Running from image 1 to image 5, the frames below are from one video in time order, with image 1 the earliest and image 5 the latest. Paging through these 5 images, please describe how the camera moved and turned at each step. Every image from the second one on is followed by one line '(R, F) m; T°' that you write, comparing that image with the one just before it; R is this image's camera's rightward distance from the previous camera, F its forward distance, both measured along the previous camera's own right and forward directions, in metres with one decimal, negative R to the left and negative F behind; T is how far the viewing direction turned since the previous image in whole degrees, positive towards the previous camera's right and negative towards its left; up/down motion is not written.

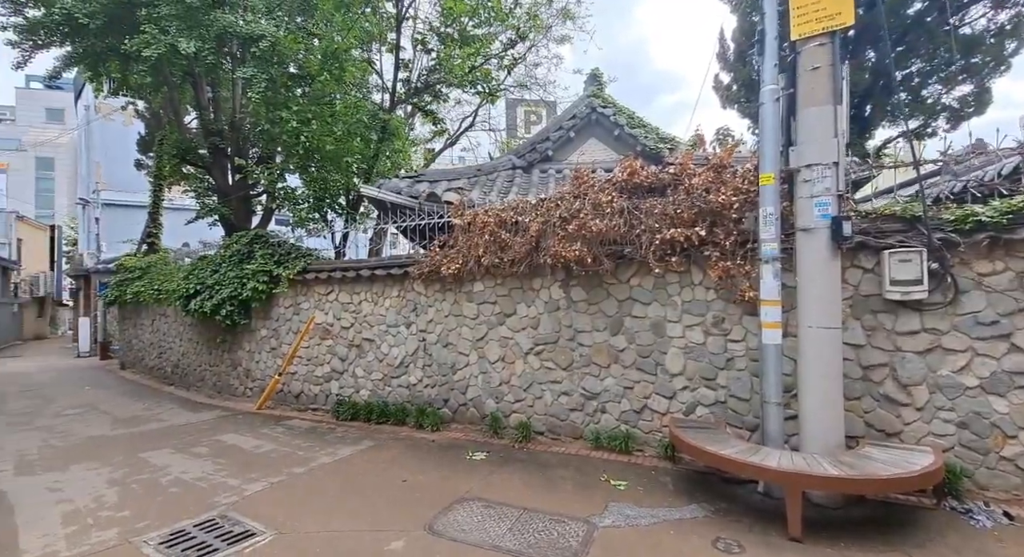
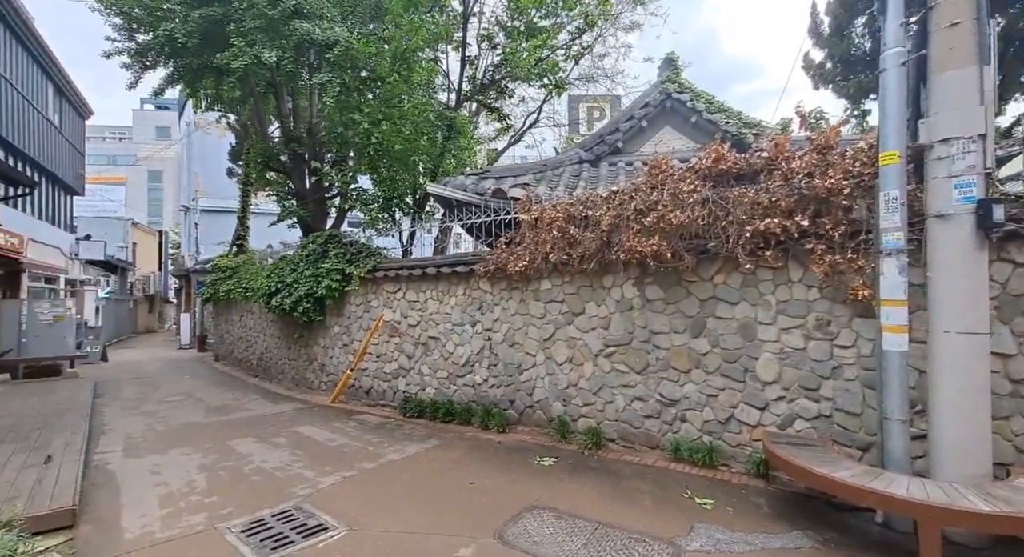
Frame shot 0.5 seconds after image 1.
(-0.1, +0.2) m; -8°
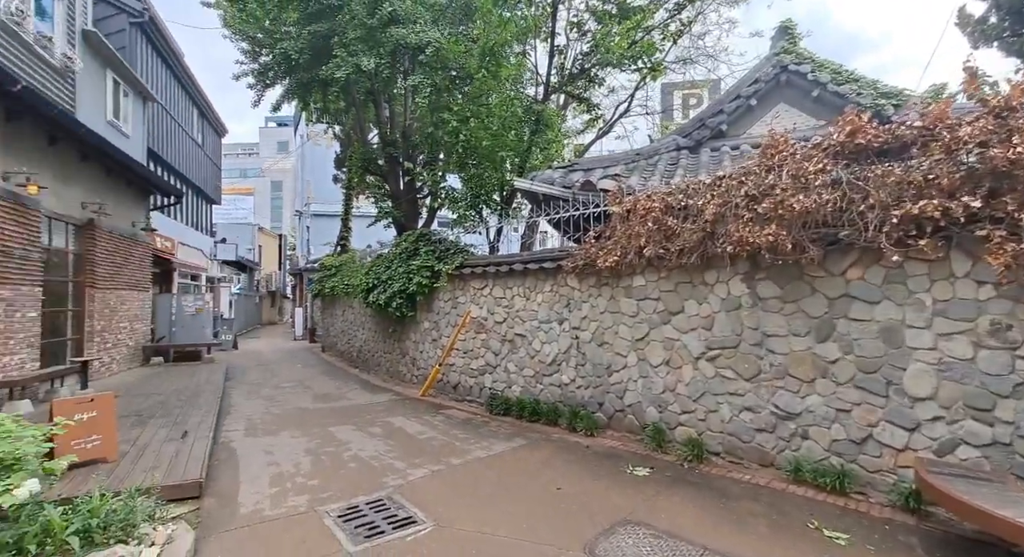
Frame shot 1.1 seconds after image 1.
(0.0, +0.2) m; -11°
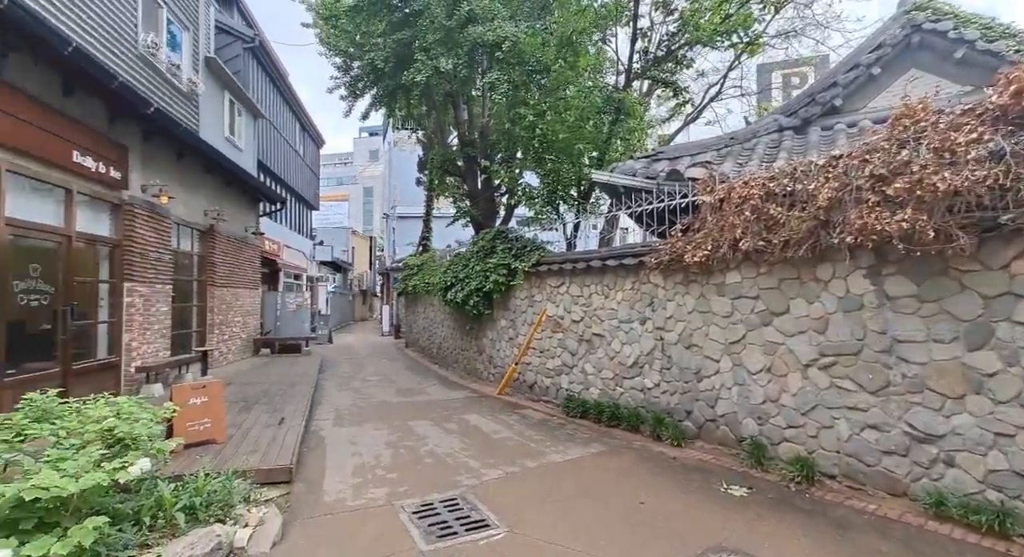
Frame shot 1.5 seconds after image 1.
(0.0, +0.2) m; -10°
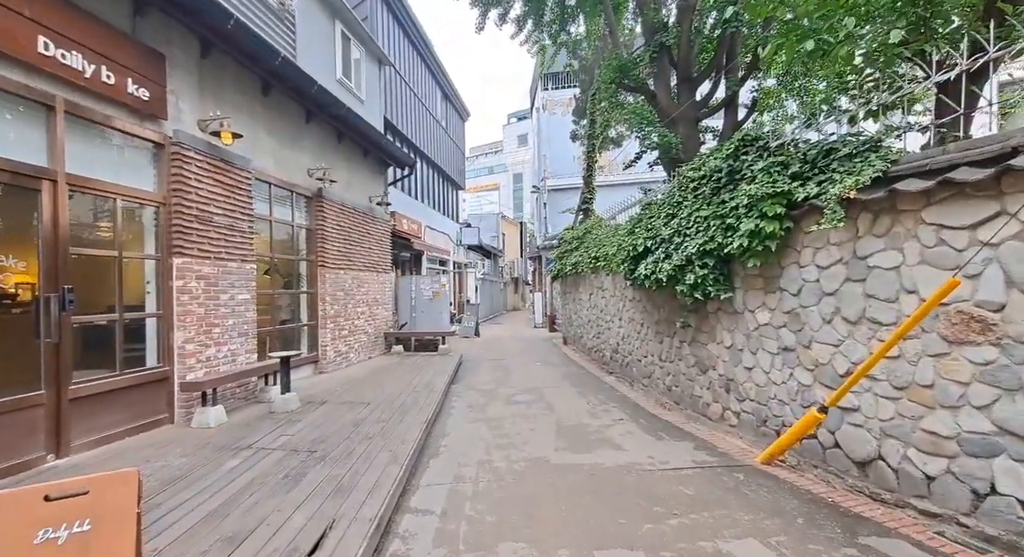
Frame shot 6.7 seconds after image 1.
(-1.0, +3.5) m; -19°
